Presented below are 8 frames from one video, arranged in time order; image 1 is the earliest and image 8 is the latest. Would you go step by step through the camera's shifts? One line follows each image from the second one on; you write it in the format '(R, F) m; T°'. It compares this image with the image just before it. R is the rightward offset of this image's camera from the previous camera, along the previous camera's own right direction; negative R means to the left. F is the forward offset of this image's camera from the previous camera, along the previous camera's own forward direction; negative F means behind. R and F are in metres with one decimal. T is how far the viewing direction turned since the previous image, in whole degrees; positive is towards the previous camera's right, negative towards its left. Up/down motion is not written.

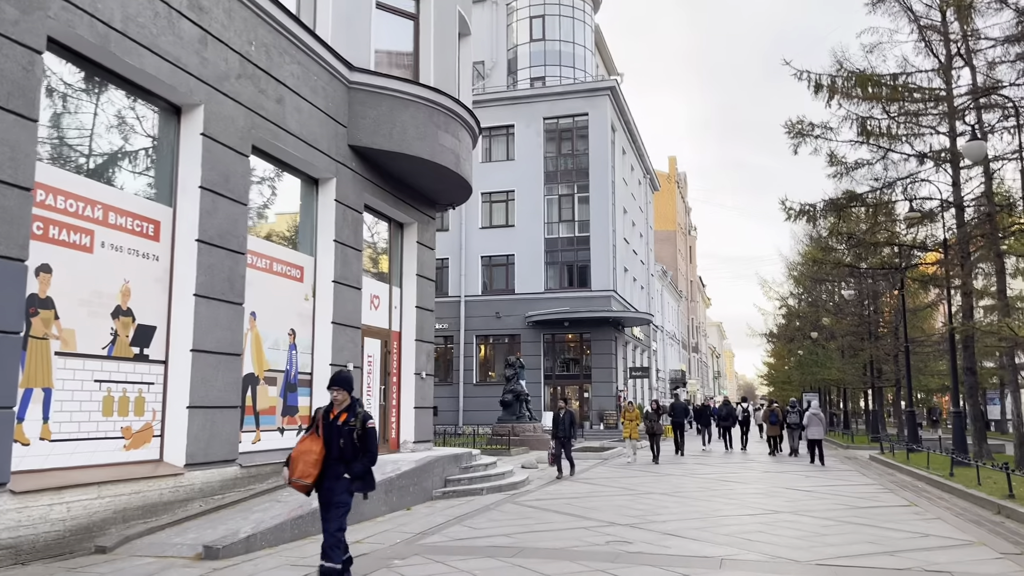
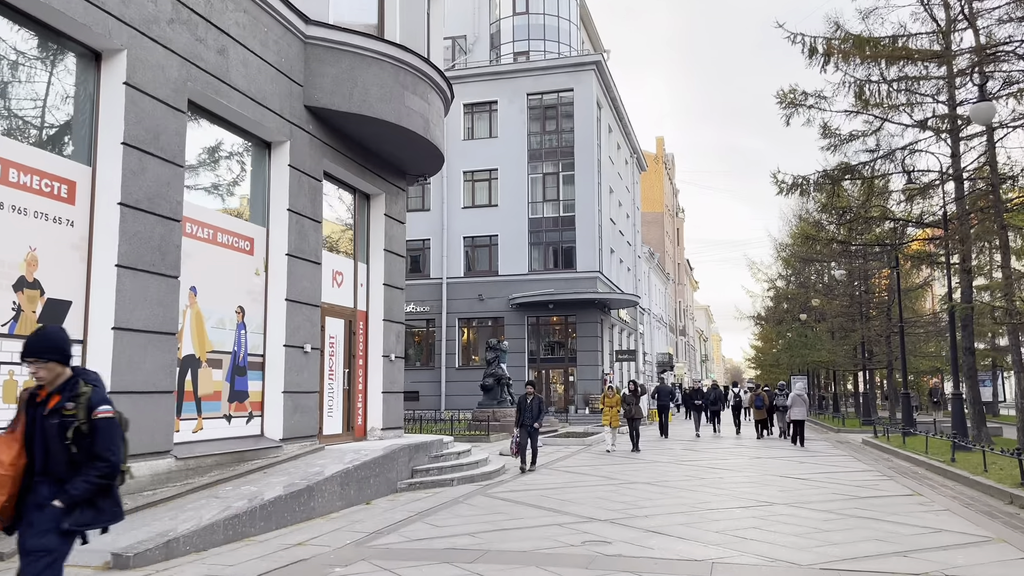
(+0.2, +1.0) m; +1°
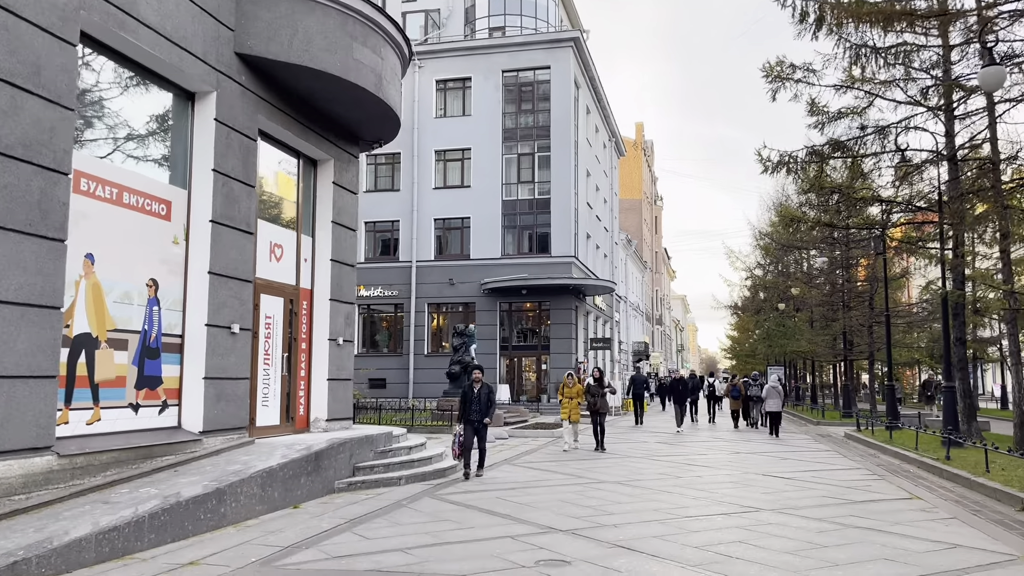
(+0.3, +1.3) m; +2°
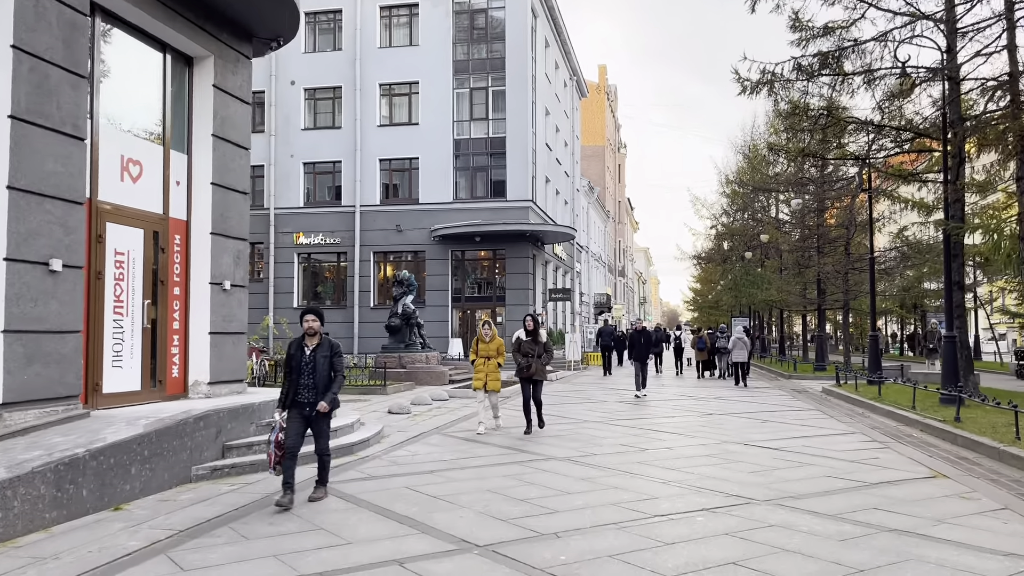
(+0.5, +2.4) m; +3°
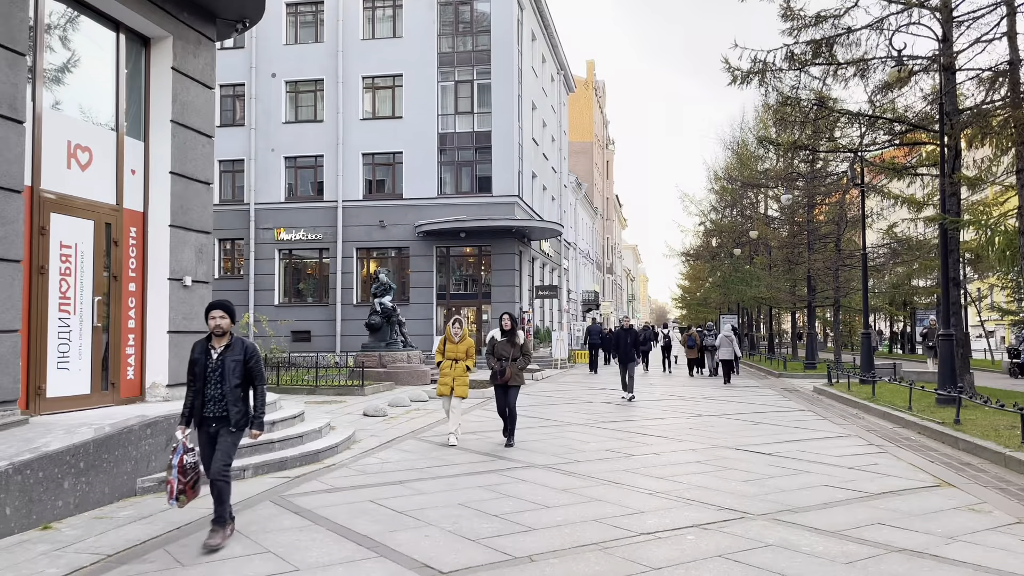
(+0.1, +0.6) m; +1°
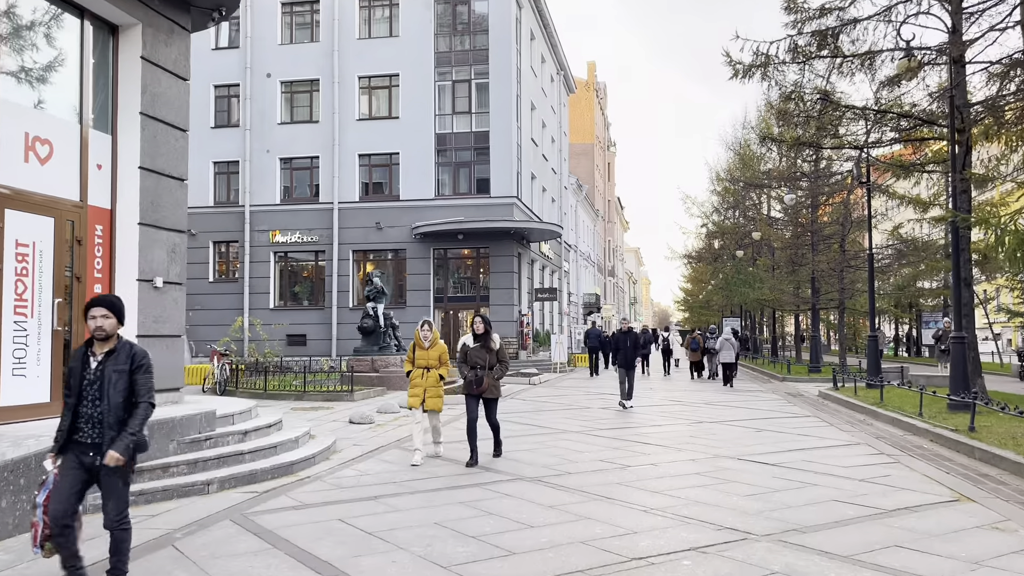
(+0.2, +0.5) m; 0°
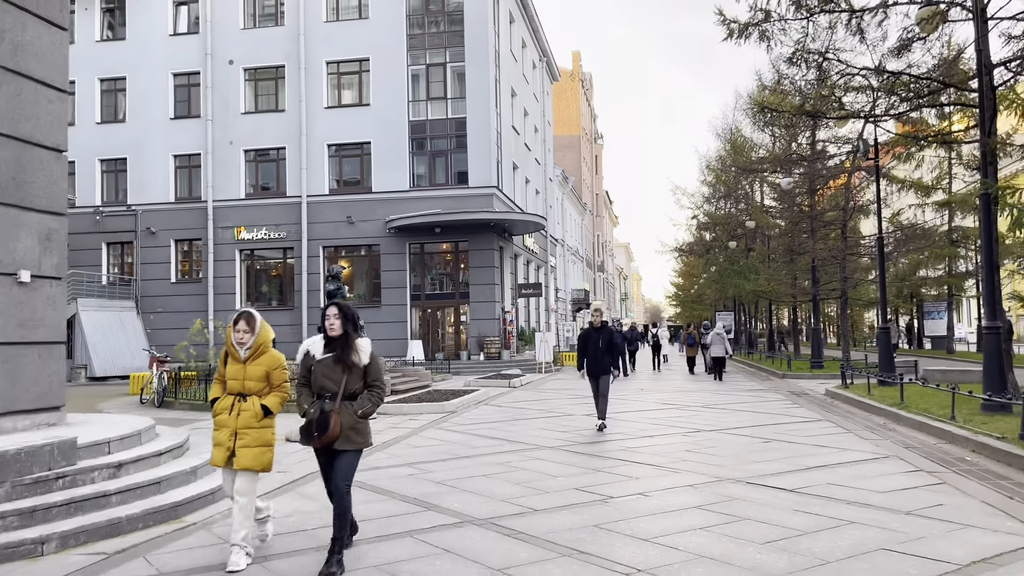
(+0.4, +1.8) m; +1°
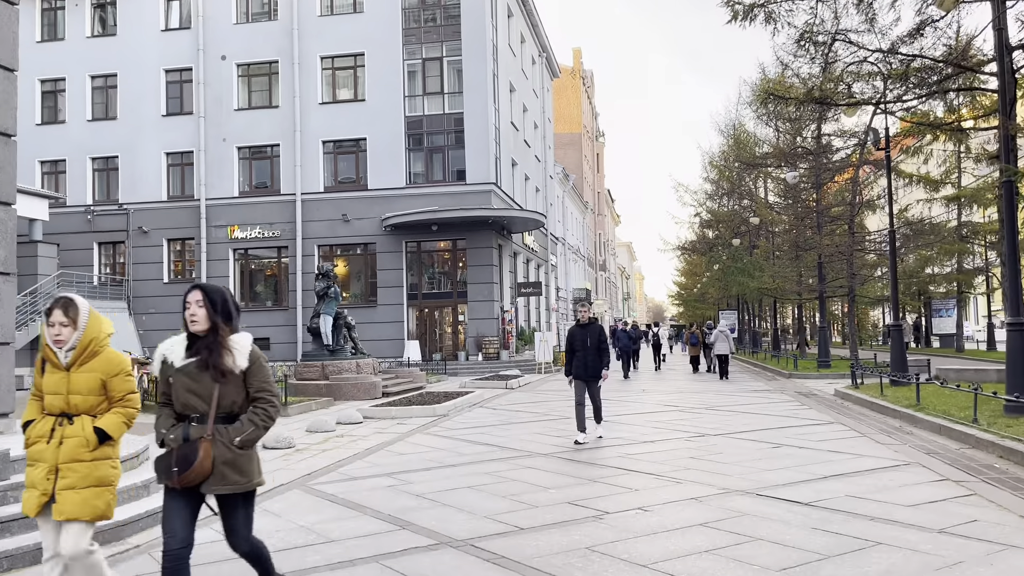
(+0.1, +0.7) m; 0°
